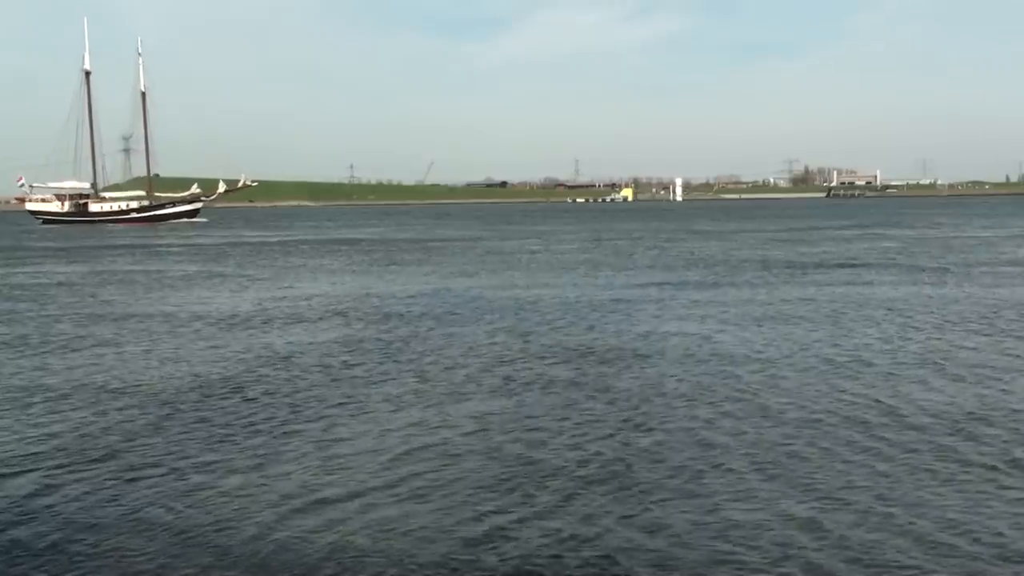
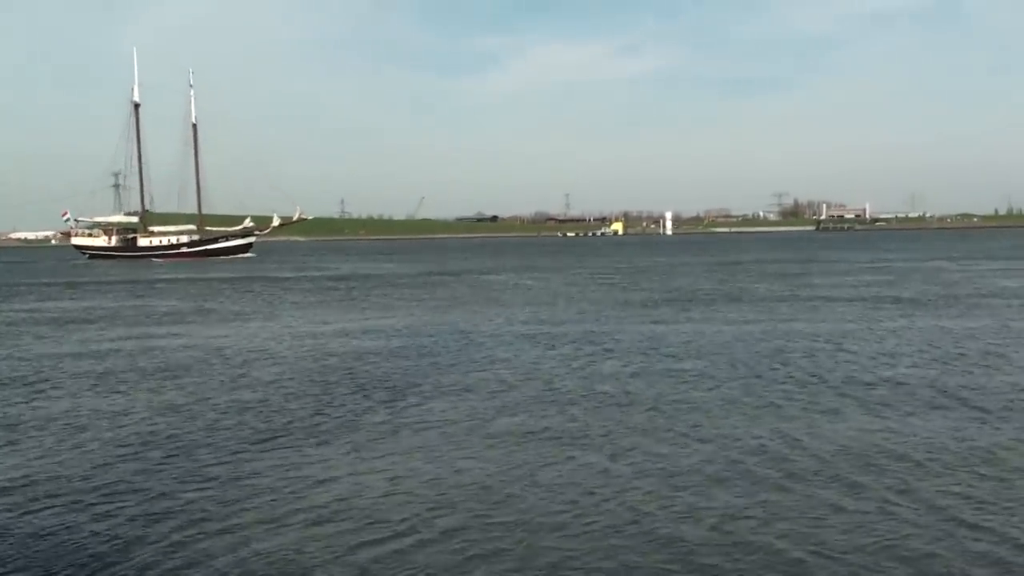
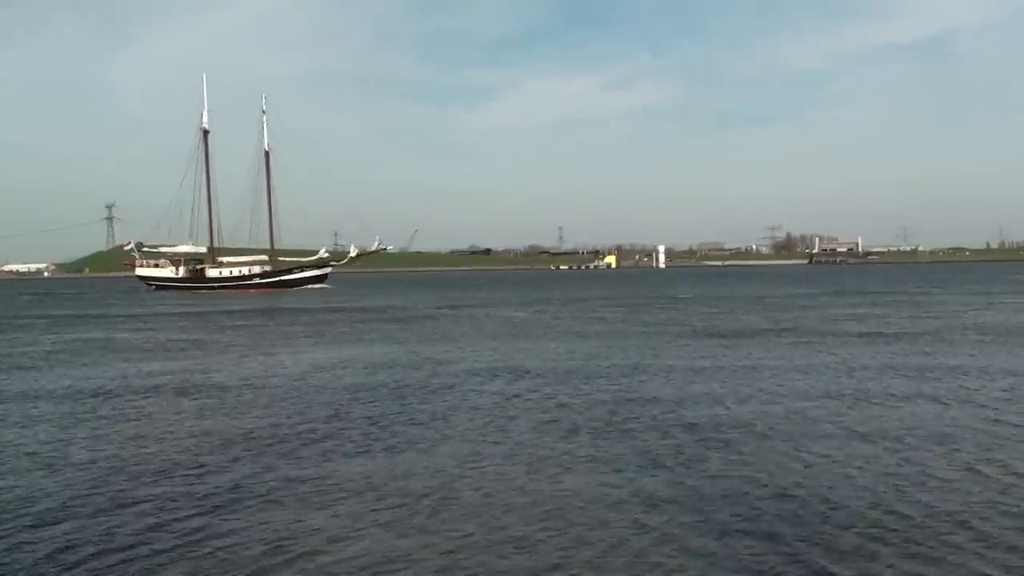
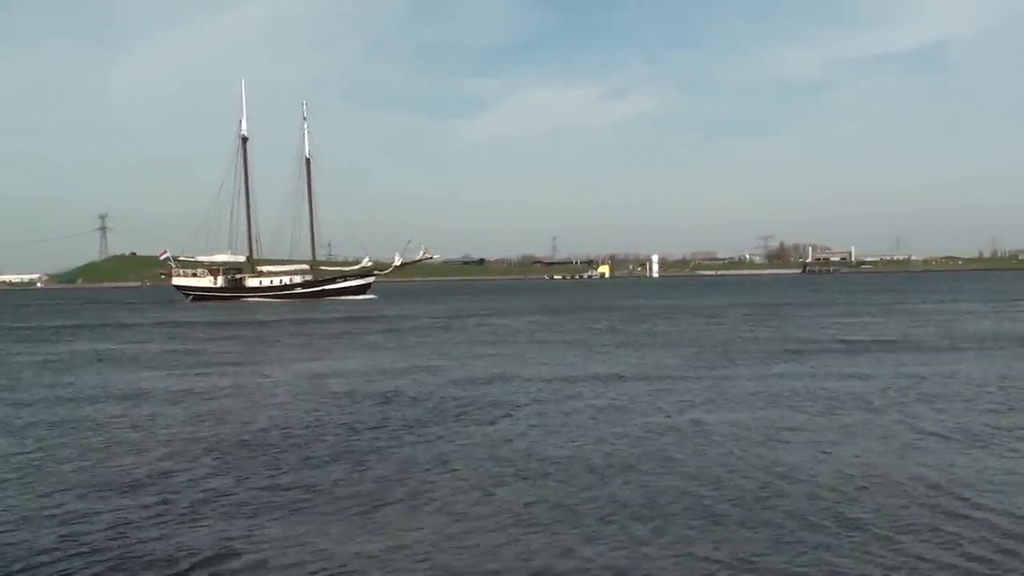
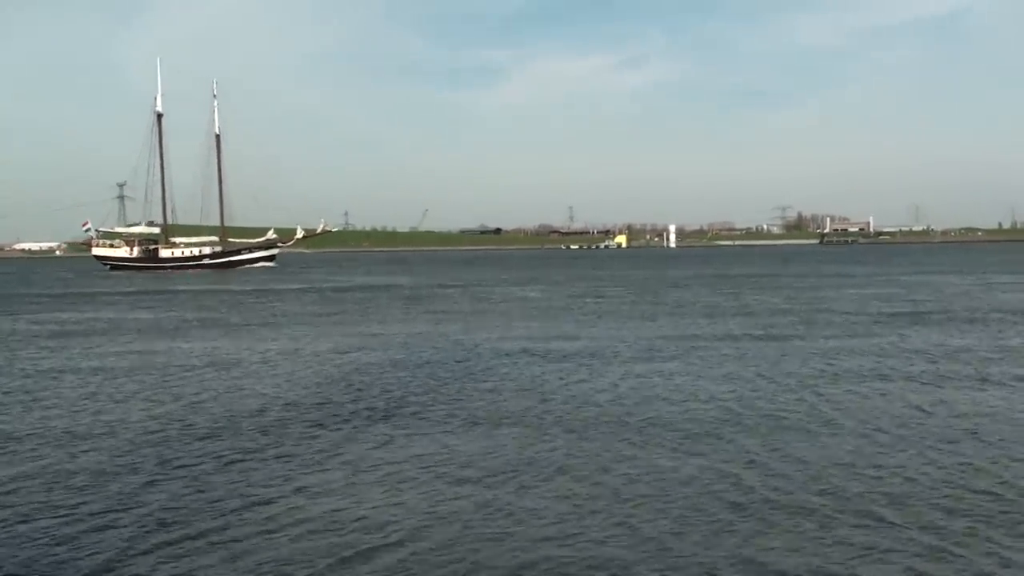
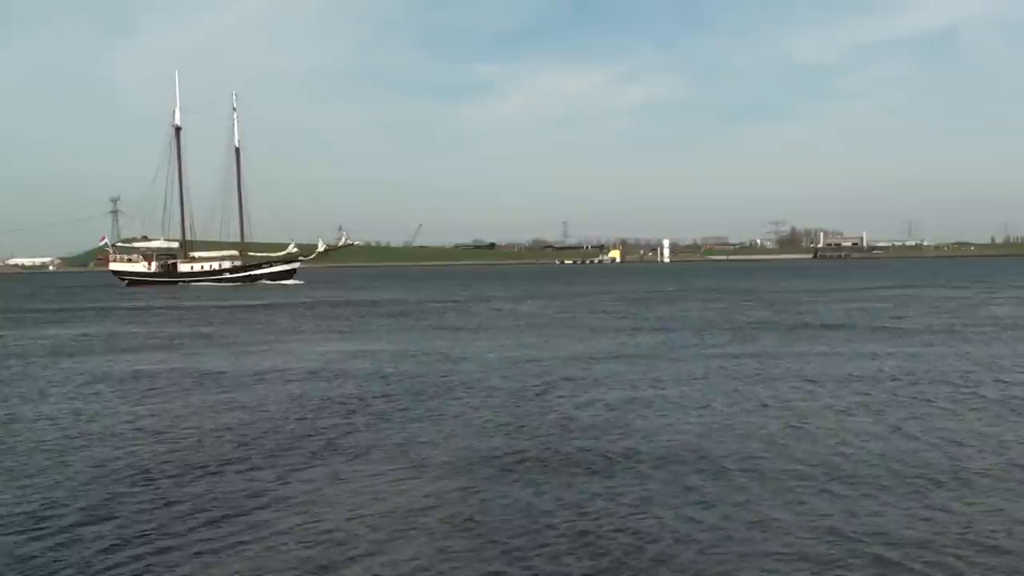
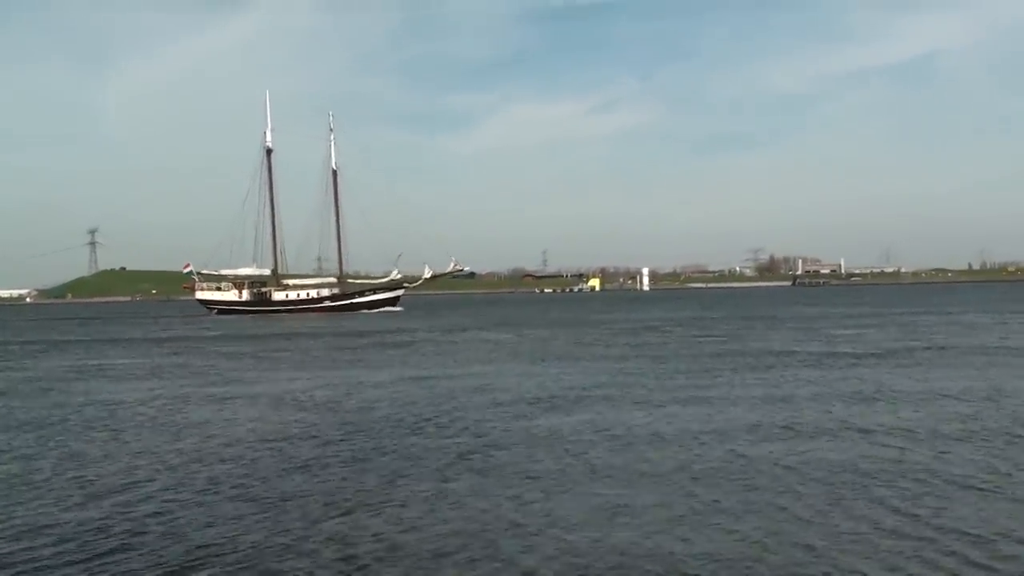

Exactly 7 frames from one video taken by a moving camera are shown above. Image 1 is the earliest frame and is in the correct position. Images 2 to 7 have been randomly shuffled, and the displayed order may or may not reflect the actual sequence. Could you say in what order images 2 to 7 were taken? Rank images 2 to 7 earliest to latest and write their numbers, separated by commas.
2, 5, 6, 3, 4, 7
